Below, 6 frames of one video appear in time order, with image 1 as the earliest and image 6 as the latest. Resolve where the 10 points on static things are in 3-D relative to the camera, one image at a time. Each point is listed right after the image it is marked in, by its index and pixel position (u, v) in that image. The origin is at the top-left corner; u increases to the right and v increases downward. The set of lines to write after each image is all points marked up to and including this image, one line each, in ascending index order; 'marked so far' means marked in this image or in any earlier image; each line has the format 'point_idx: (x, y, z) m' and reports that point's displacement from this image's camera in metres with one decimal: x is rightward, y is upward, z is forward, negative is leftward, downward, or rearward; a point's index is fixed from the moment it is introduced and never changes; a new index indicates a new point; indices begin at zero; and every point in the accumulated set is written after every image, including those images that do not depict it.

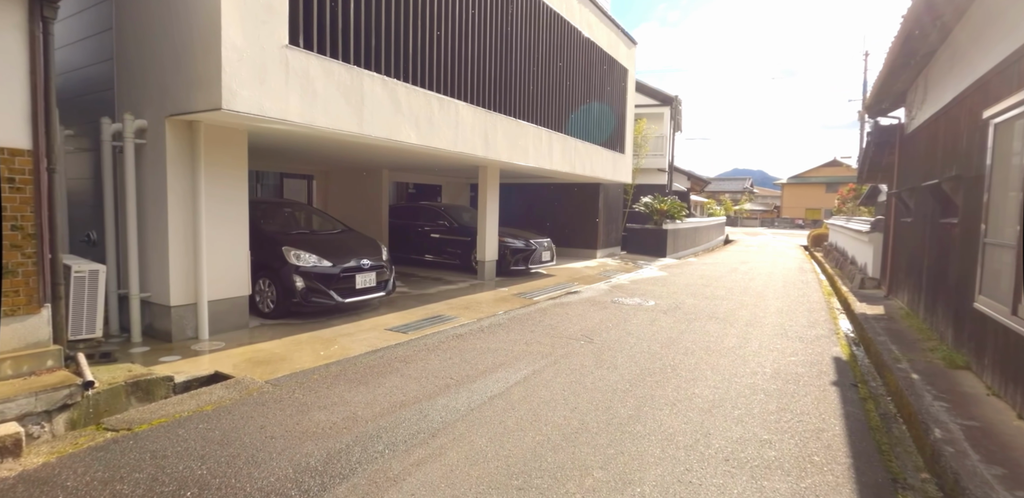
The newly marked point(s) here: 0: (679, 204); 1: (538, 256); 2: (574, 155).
0: (+5.4, +1.5, +16.8) m
1: (+0.5, -0.1, +10.1) m
2: (+1.3, +1.9, +10.3) m
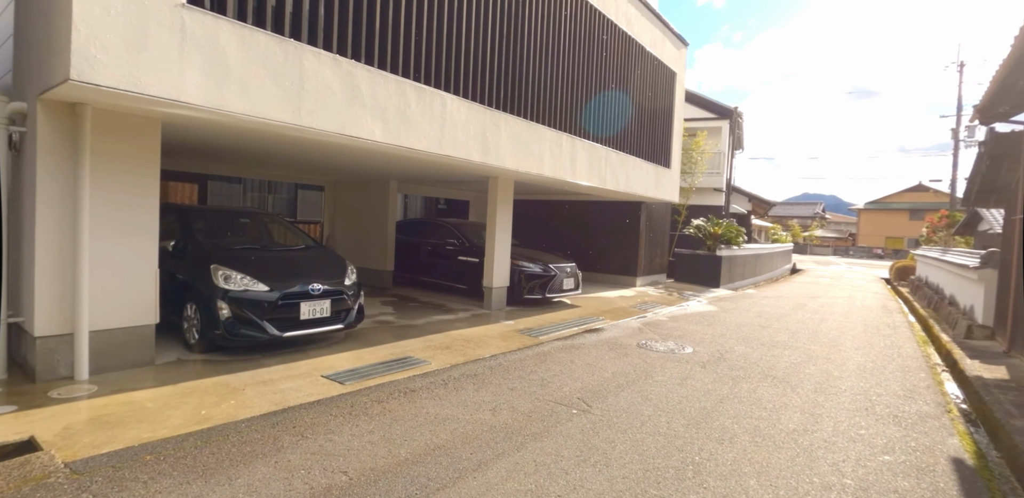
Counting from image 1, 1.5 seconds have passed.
0: (+6.4, +0.6, +14.8) m
1: (+0.8, -0.6, +8.6) m
2: (+1.6, +1.4, +8.8) m
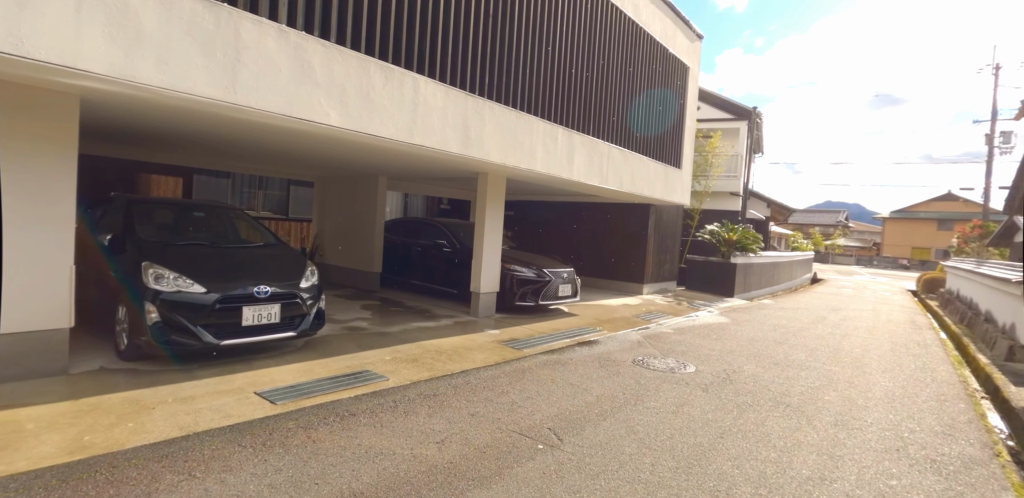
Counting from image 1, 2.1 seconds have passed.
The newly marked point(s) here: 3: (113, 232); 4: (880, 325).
0: (+6.5, +0.4, +13.9) m
1: (+0.6, -0.6, +8.0) m
2: (+1.5, +1.3, +8.2) m
3: (-3.8, +0.2, +4.9) m
4: (+7.5, -1.5, +10.4) m
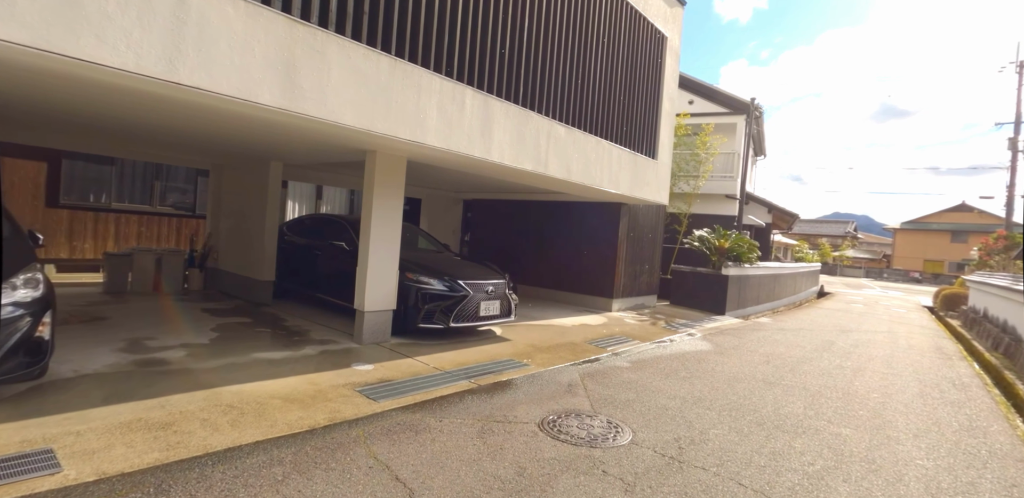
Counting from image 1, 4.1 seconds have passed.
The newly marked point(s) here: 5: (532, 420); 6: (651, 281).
0: (+5.5, +0.2, +12.0) m
1: (-0.5, -0.7, +6.1) m
2: (+0.5, +1.3, +6.3) m
3: (-5.0, +0.2, +3.1) m
4: (+6.4, -1.7, +8.5) m
5: (+0.2, -1.3, +3.8) m
6: (+2.9, -0.7, +10.8) m
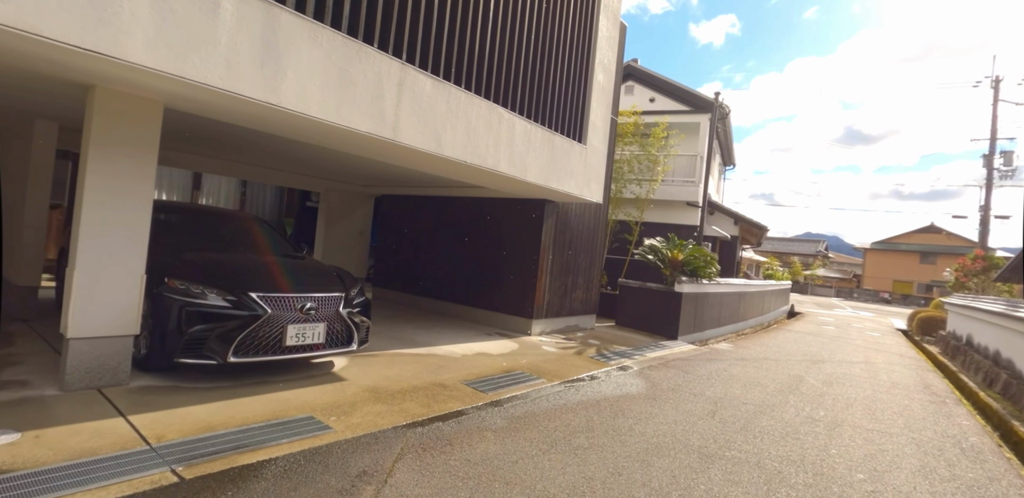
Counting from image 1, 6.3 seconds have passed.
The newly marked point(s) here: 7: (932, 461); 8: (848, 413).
0: (+3.8, -0.1, +10.2) m
1: (-1.9, -0.7, +4.1) m
2: (-0.9, +1.3, +4.4) m
3: (-6.2, +0.4, +1.0) m
4: (+4.9, -1.9, +6.7) m
5: (-1.2, -1.2, +1.9) m
6: (+1.3, -0.9, +8.9) m
7: (+3.5, -1.8, +4.3) m
8: (+3.7, -1.8, +5.6) m
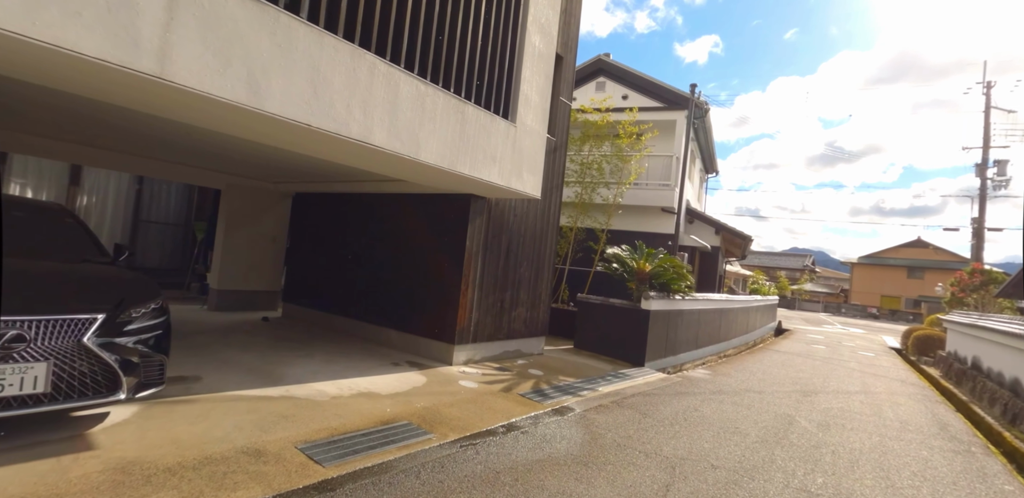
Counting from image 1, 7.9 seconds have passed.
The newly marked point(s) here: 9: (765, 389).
0: (+2.8, -0.2, +8.8) m
1: (-2.8, -0.6, +2.5) m
2: (-1.8, +1.3, +2.9) m
3: (-7.0, +0.5, -0.7) m
4: (+3.9, -2.0, +5.2) m
5: (-2.0, -1.1, +0.3) m
6: (+0.3, -1.0, +7.4) m
7: (+2.6, -1.8, +2.8) m
8: (+2.7, -1.8, +4.1) m
9: (+3.7, -2.1, +7.6) m
